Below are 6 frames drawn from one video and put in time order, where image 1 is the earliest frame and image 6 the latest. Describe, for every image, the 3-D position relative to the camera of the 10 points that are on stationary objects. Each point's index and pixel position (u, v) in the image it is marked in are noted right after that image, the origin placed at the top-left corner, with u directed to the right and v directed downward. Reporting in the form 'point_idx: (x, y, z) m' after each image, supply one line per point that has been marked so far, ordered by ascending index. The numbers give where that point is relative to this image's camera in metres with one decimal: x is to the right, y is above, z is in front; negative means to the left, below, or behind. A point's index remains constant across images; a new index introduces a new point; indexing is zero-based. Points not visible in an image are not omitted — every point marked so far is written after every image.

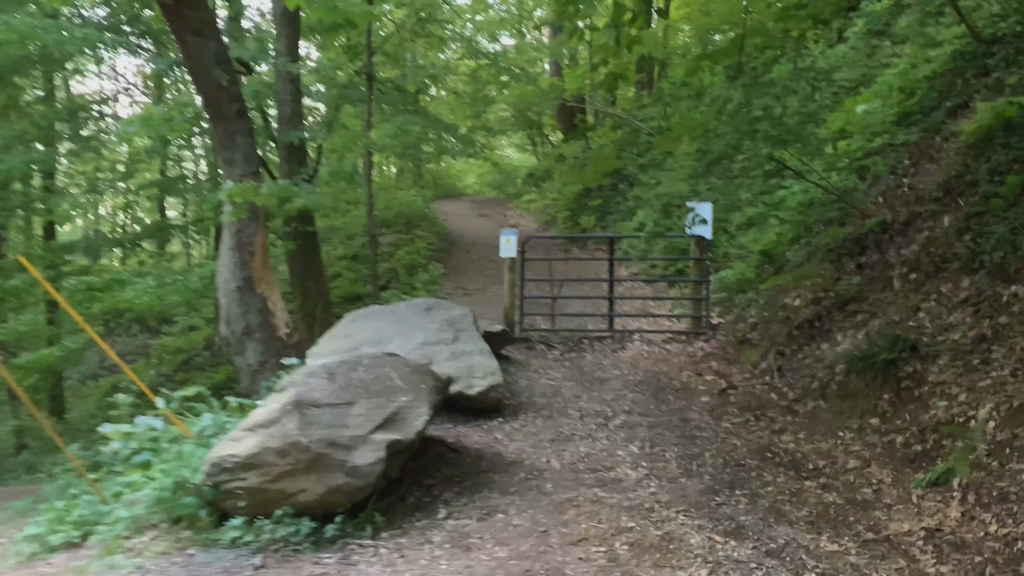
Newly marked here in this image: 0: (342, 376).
0: (-0.9, -0.5, +4.2) m
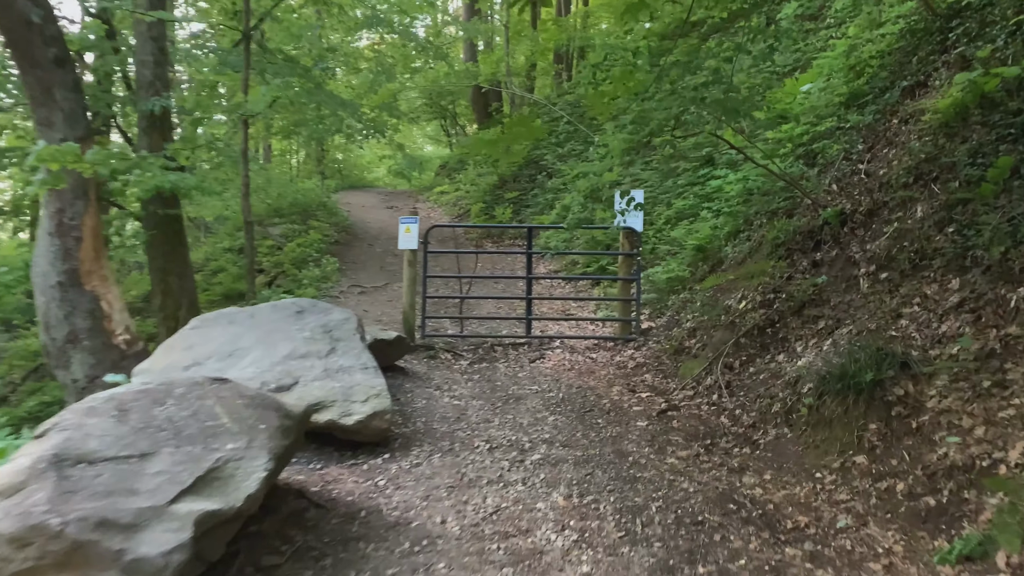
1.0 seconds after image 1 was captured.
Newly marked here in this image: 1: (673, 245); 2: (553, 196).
0: (-1.4, -0.5, +2.9) m
1: (+1.7, +0.5, +8.2) m
2: (+0.7, +1.6, +13.3) m
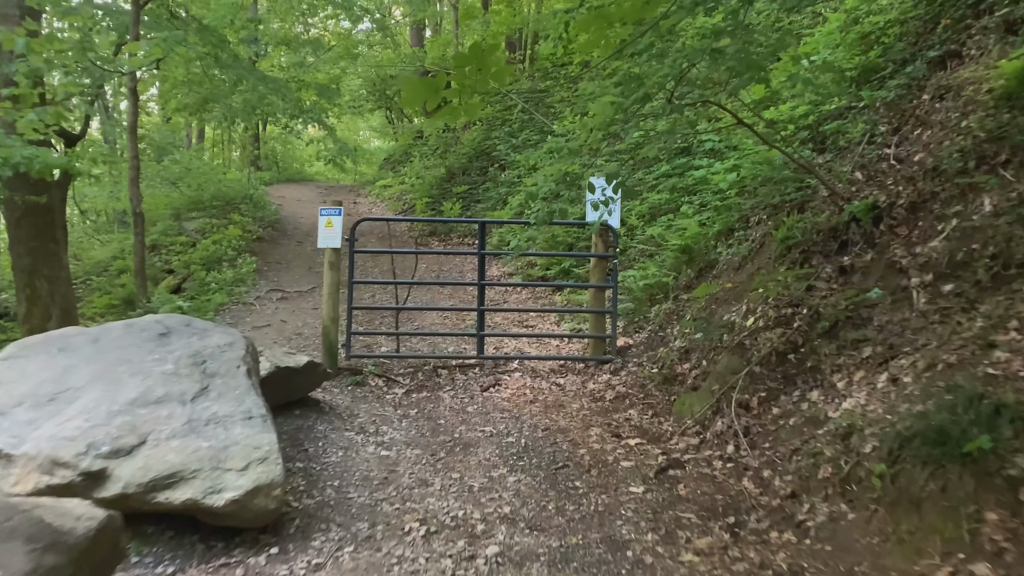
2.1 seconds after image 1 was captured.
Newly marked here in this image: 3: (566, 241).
0: (-1.5, -0.6, +1.5) m
1: (+1.3, +0.4, +7.0) m
2: (-0.1, +1.5, +12.0) m
3: (+0.5, +0.5, +7.5) m
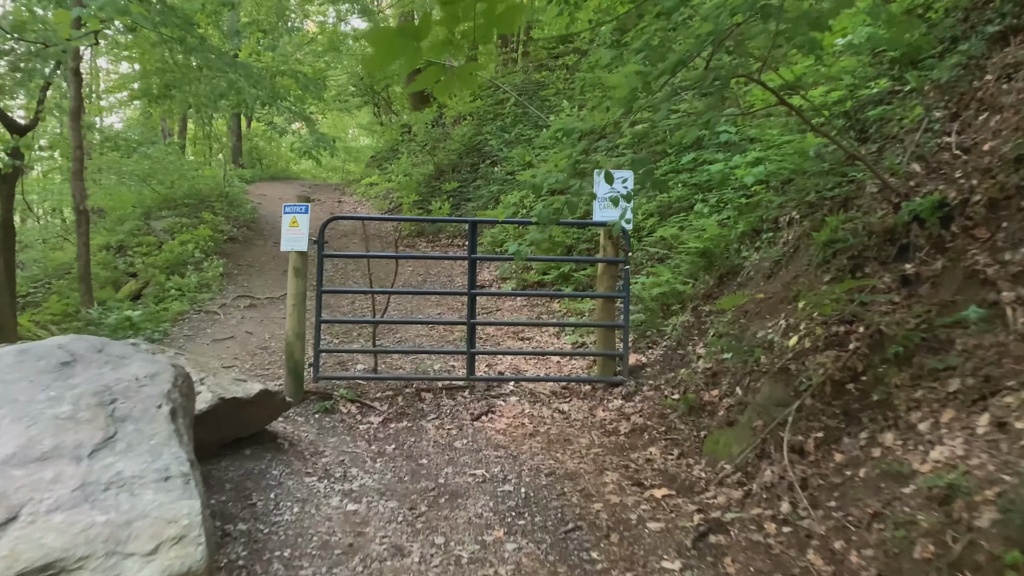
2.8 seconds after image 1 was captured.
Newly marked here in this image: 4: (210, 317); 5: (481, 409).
0: (-1.5, -0.6, +0.7) m
1: (+1.2, +0.3, +6.3) m
2: (-0.2, +1.5, +11.2) m
3: (+0.5, +0.4, +6.7) m
4: (-2.7, -0.3, +6.8) m
5: (-0.2, -0.7, +4.5) m
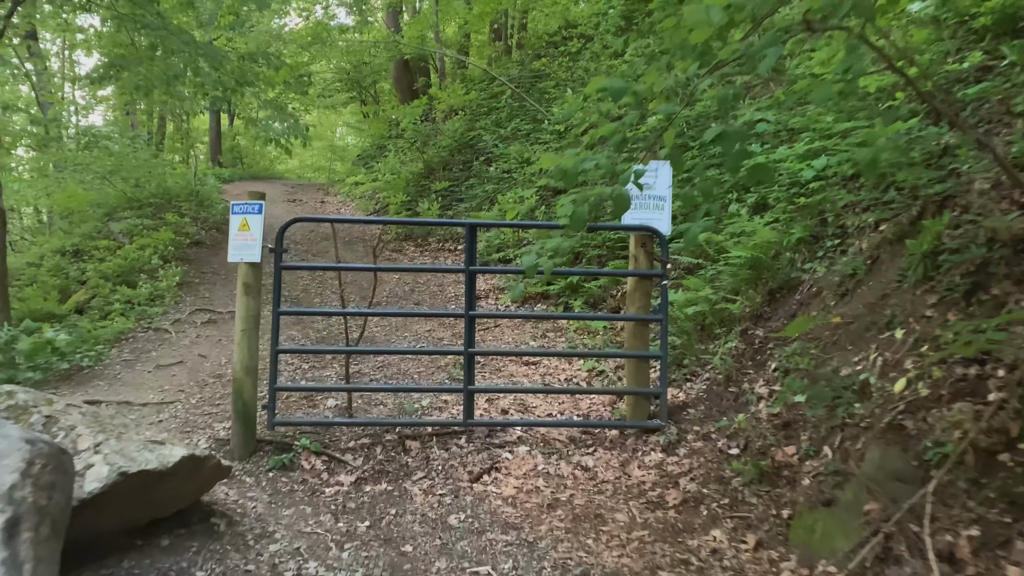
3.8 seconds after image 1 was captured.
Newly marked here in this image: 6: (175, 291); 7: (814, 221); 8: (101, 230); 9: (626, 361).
0: (-1.4, -0.7, -0.3) m
1: (+1.2, +0.2, +5.3) m
2: (-0.2, +1.3, +10.2) m
3: (+0.5, +0.3, +5.8) m
4: (-2.7, -0.4, +5.8) m
5: (-0.1, -0.8, +3.5) m
6: (-3.0, 0.0, +6.9) m
7: (+1.7, +0.4, +4.4) m
8: (-5.3, +0.7, +10.0) m
9: (+0.6, -0.4, +4.0) m
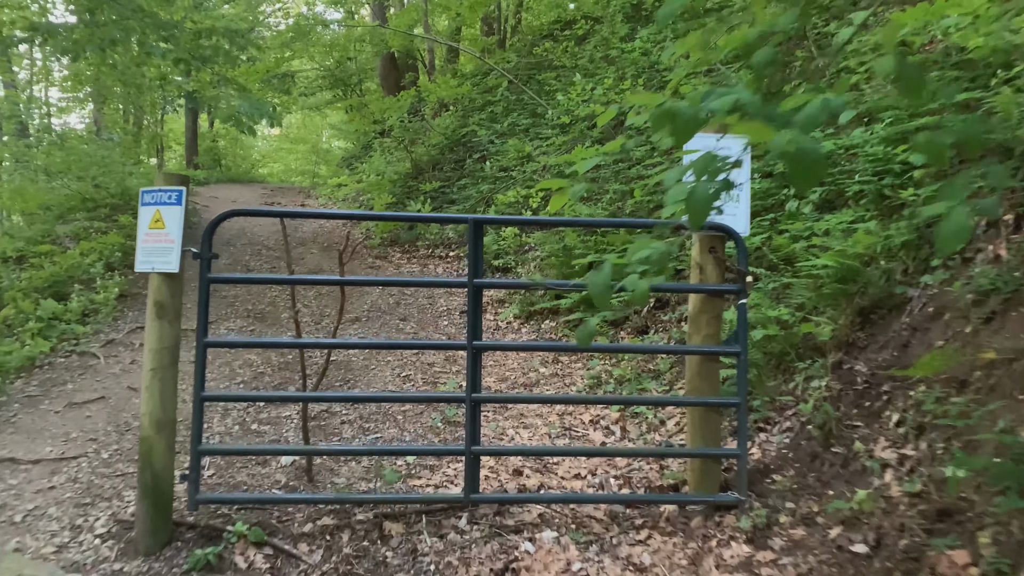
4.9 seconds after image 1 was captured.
0: (-1.3, -0.7, -1.4) m
1: (+1.3, +0.1, +4.3) m
2: (-0.3, +1.2, +9.2) m
3: (+0.5, +0.2, +4.7) m
4: (-2.6, -0.5, +4.7) m
5: (-0.1, -0.9, +2.5) m
6: (-3.0, -0.1, +5.8) m
7: (+1.8, +0.3, +3.3) m
8: (-5.3, +0.6, +8.8) m
9: (+0.7, -0.4, +2.9) m
